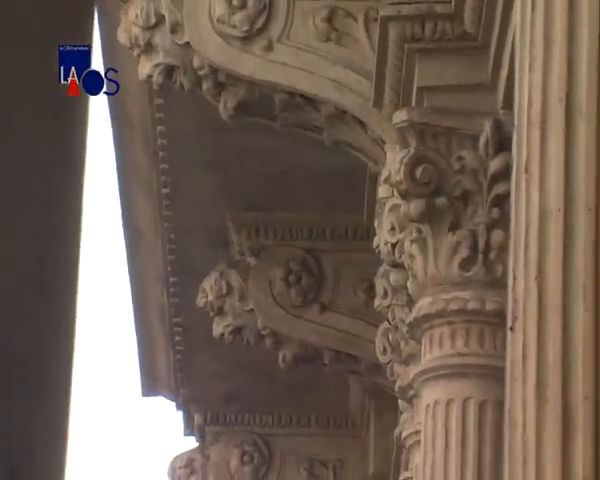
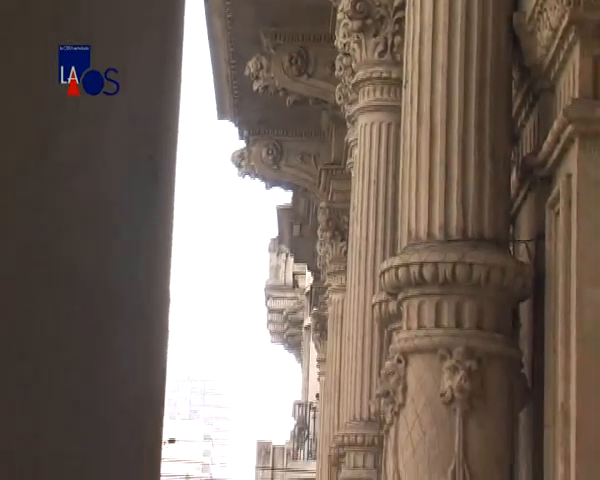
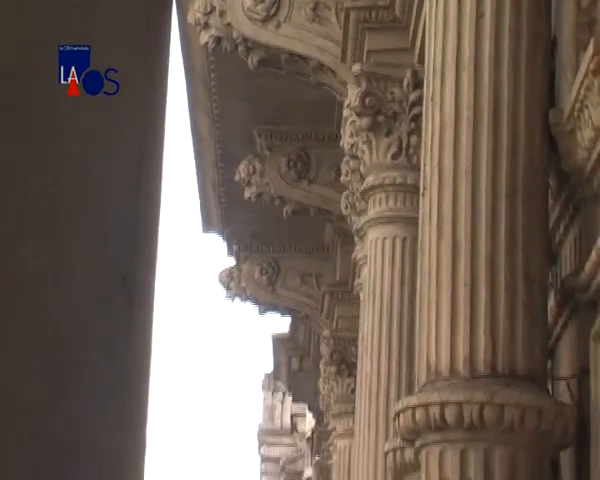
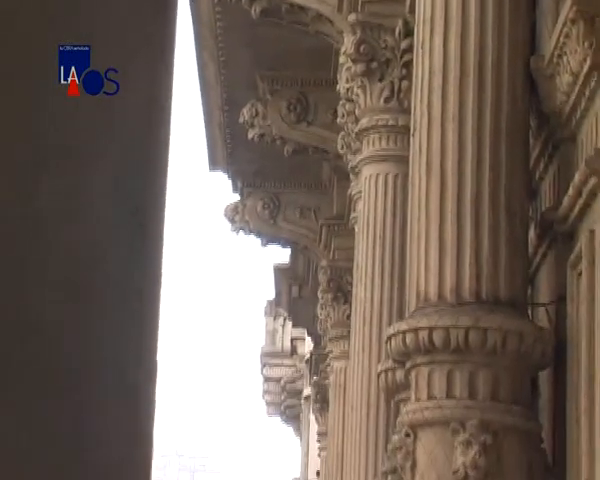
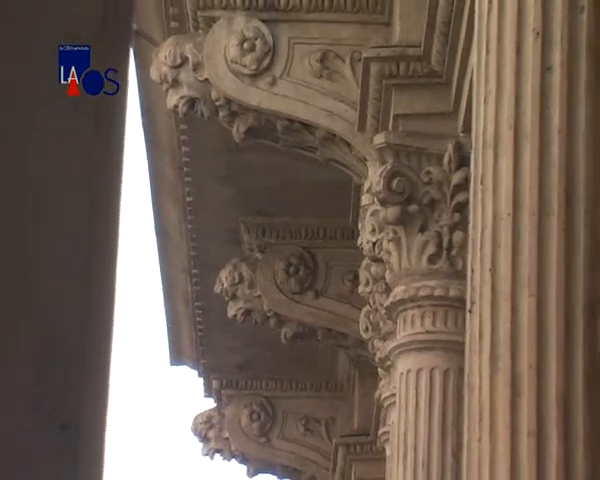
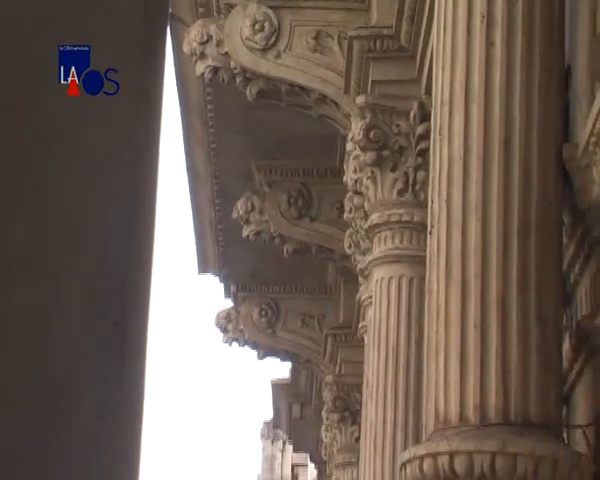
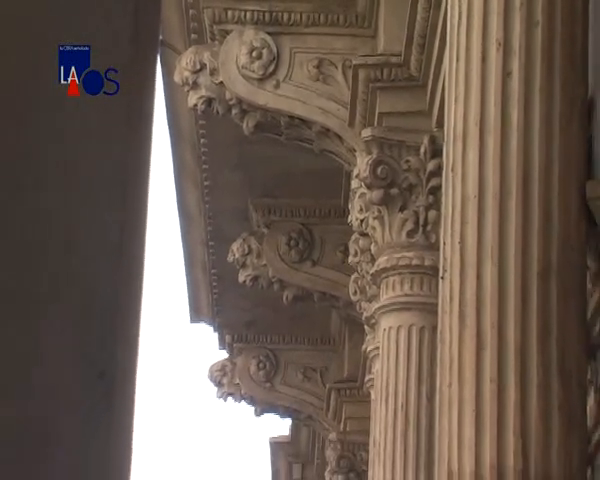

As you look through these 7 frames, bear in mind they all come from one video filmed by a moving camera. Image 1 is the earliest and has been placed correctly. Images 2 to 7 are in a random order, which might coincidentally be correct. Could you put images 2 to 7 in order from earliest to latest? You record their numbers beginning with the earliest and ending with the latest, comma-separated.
5, 7, 6, 3, 4, 2
